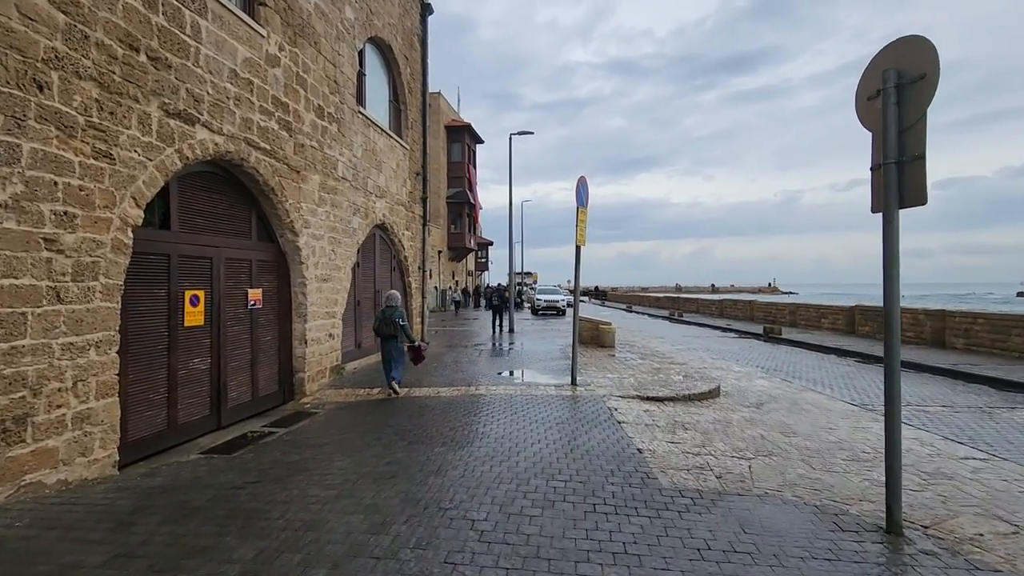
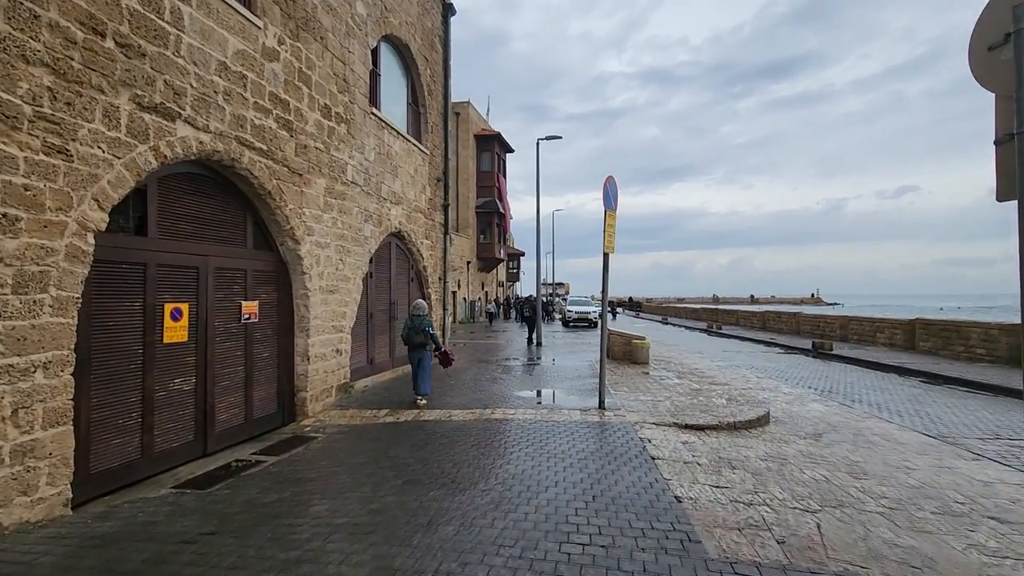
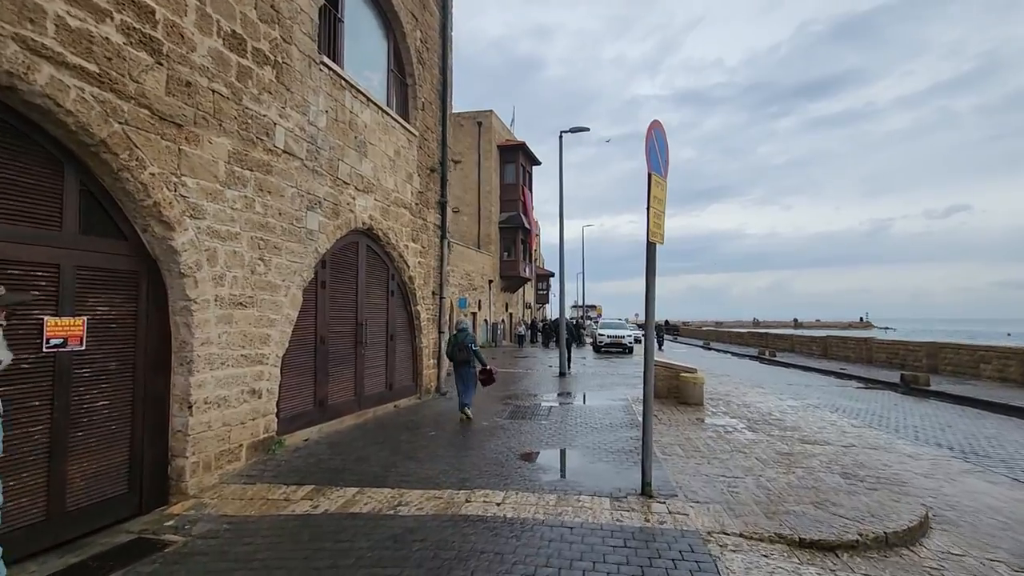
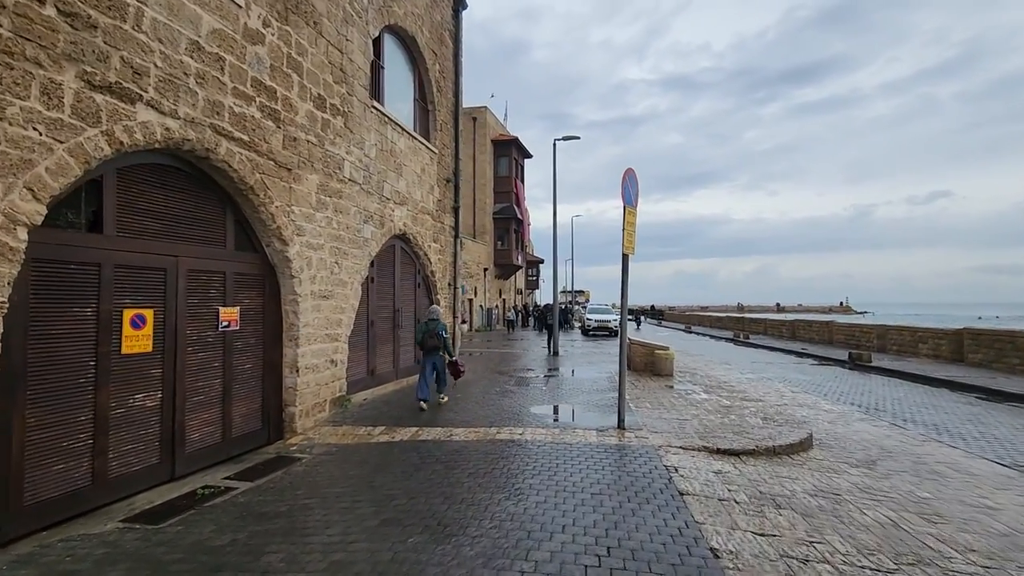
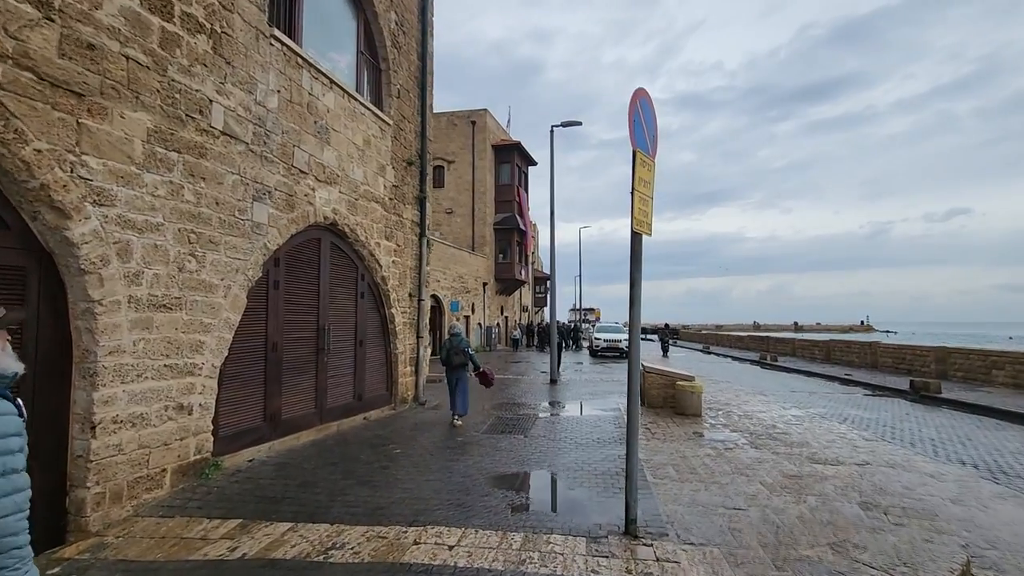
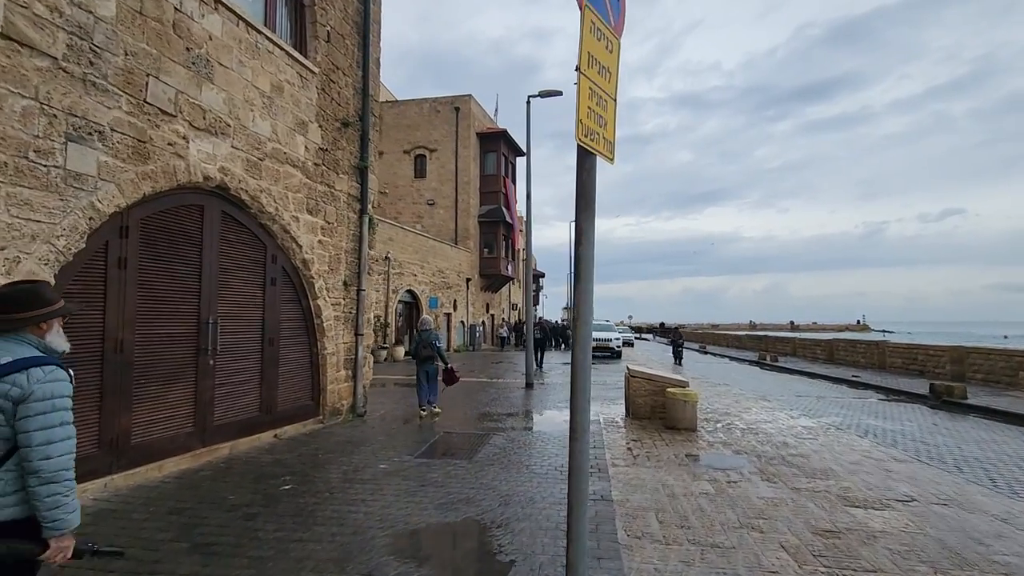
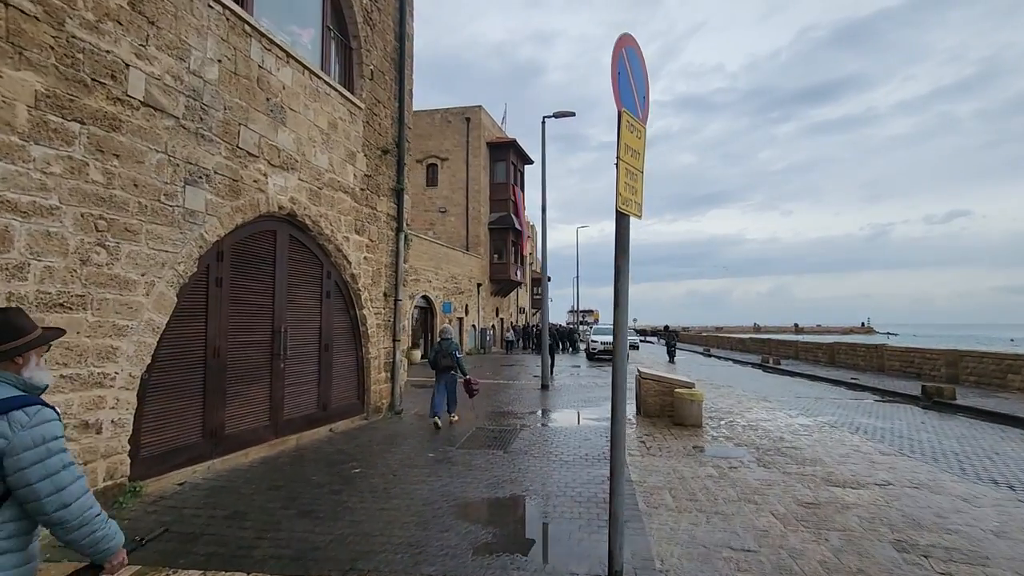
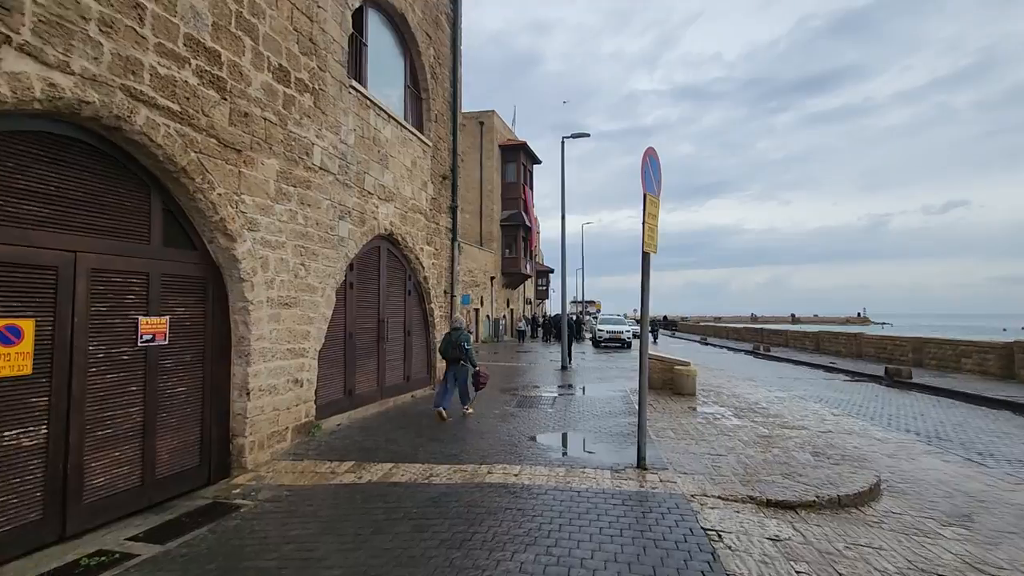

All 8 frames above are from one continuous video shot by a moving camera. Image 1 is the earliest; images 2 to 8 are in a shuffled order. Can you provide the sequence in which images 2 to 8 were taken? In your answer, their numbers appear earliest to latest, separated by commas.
2, 4, 8, 3, 5, 7, 6
